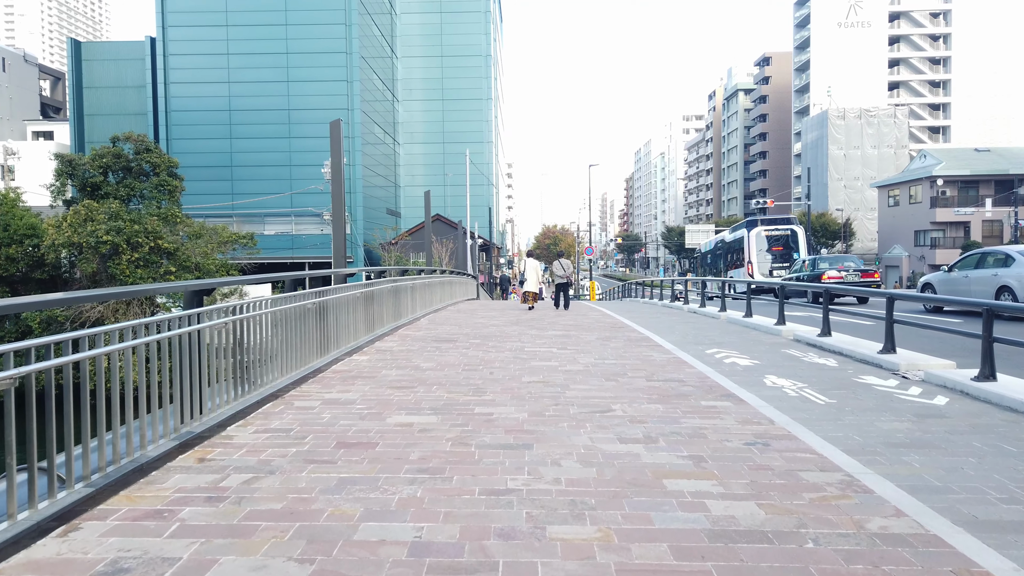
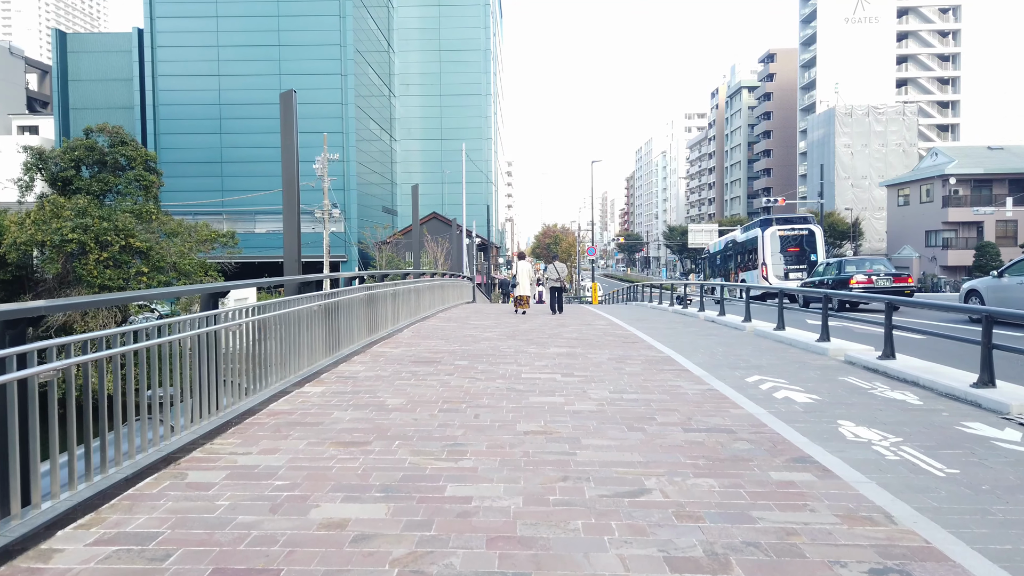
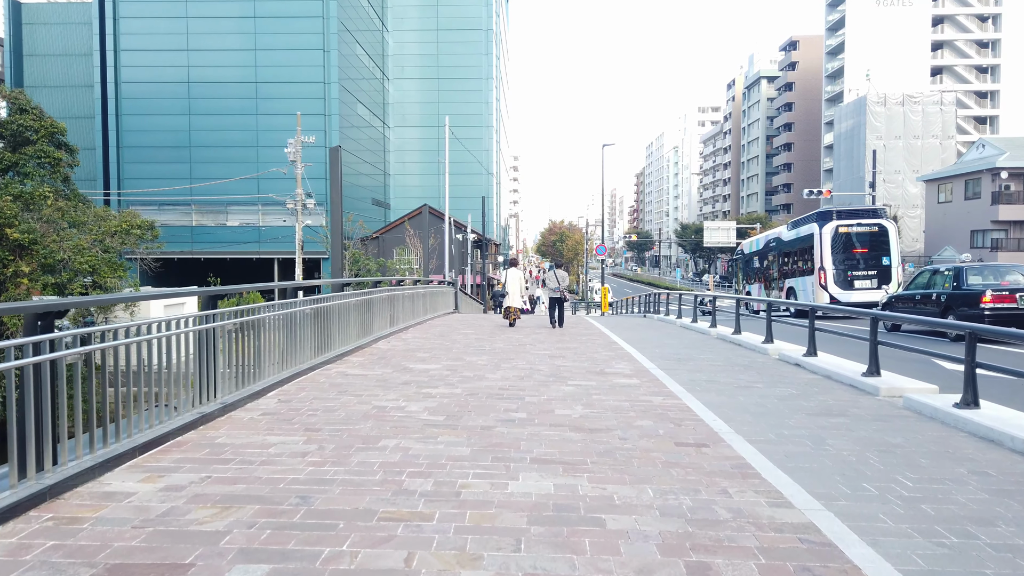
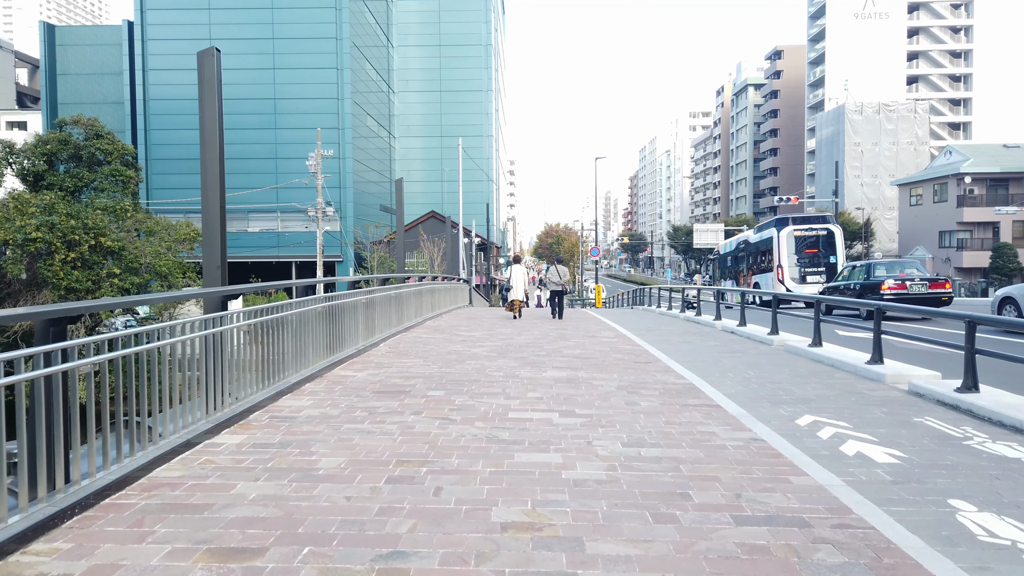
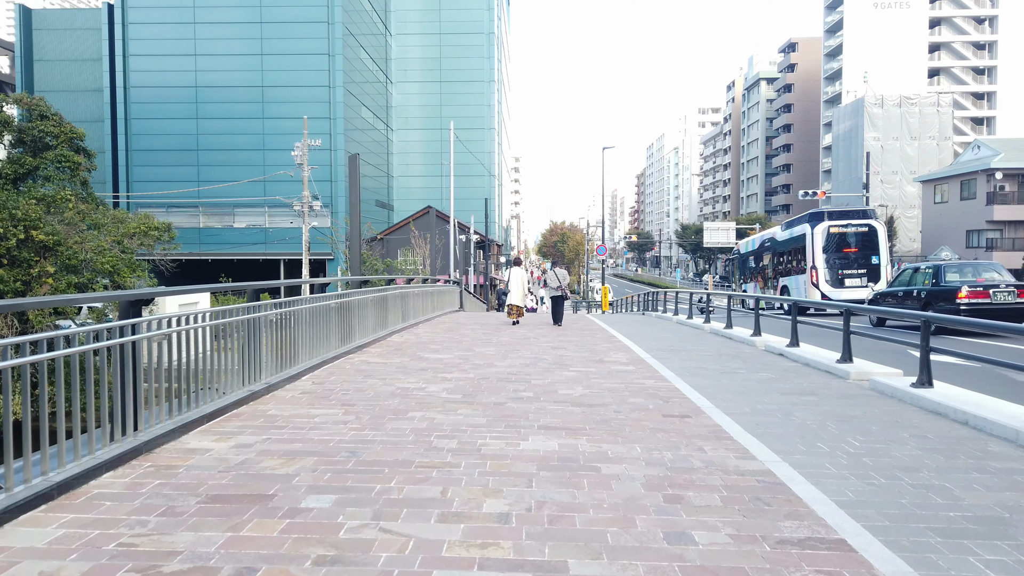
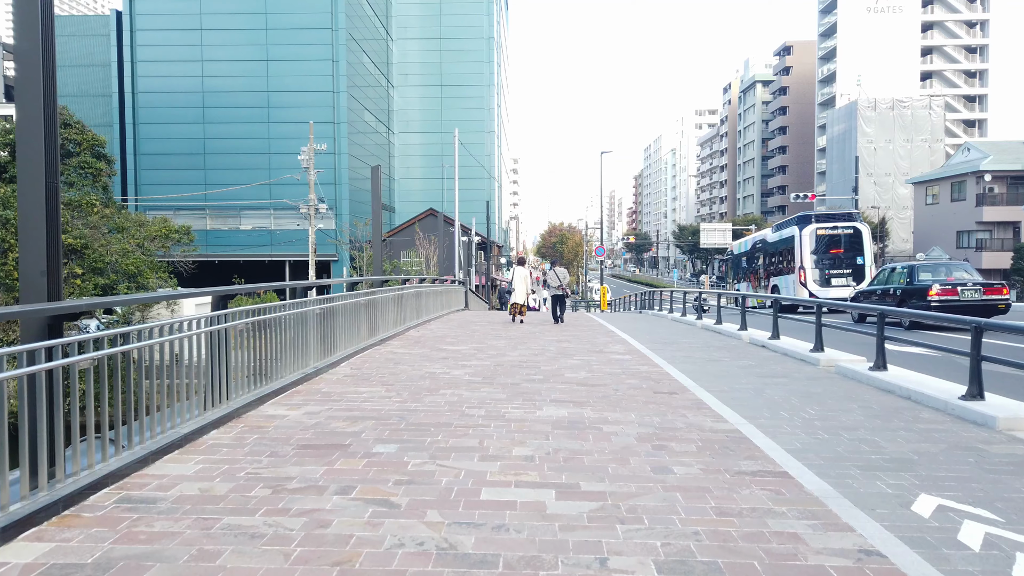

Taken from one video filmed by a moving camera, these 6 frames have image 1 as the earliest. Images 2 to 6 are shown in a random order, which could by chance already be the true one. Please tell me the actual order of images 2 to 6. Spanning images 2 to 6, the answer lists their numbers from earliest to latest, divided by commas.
2, 4, 6, 5, 3
